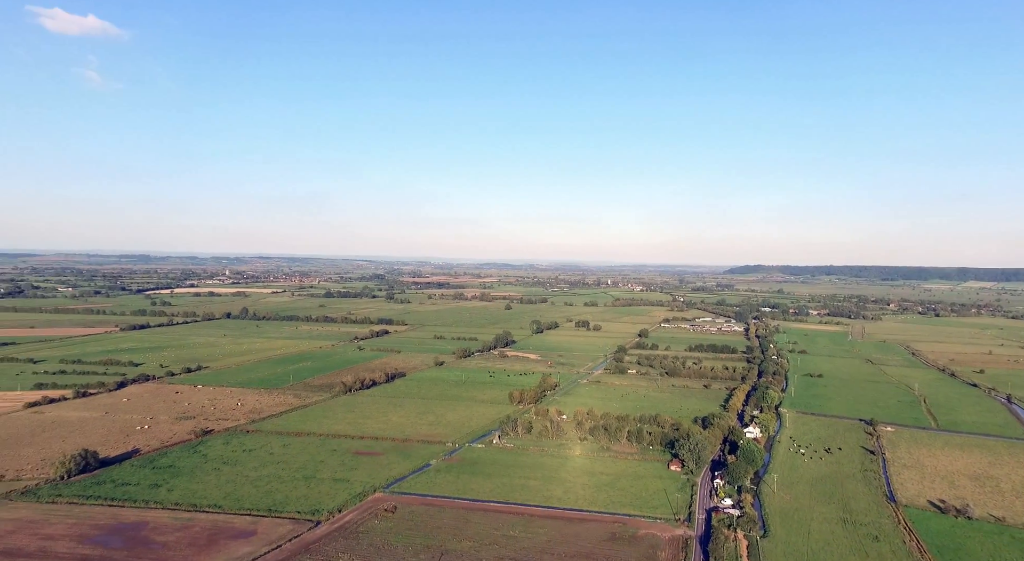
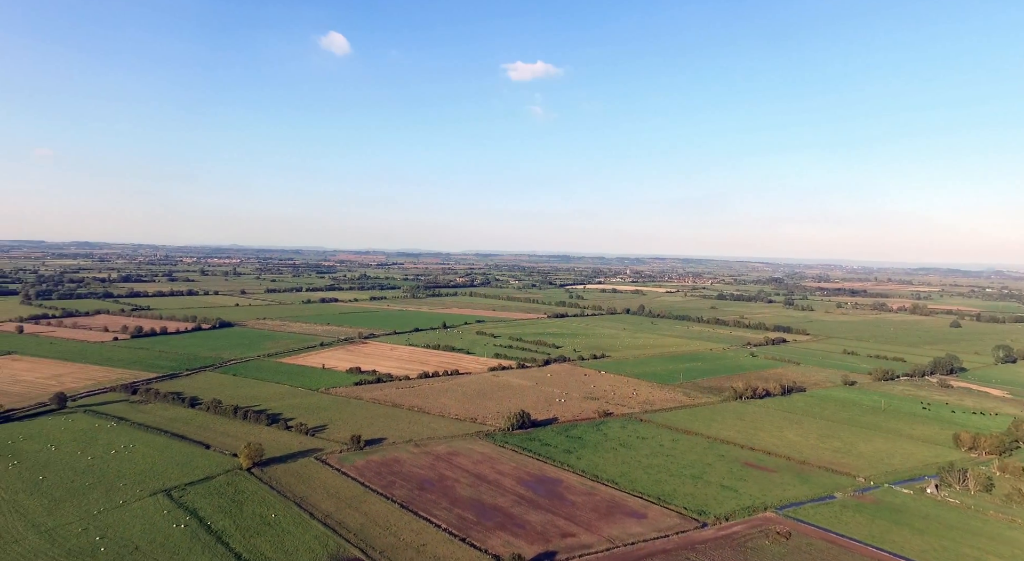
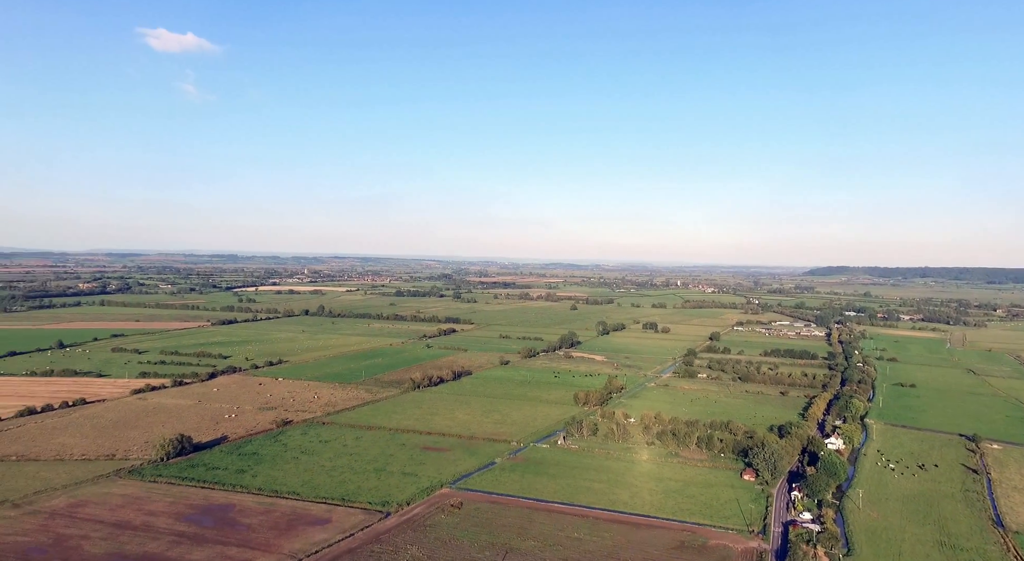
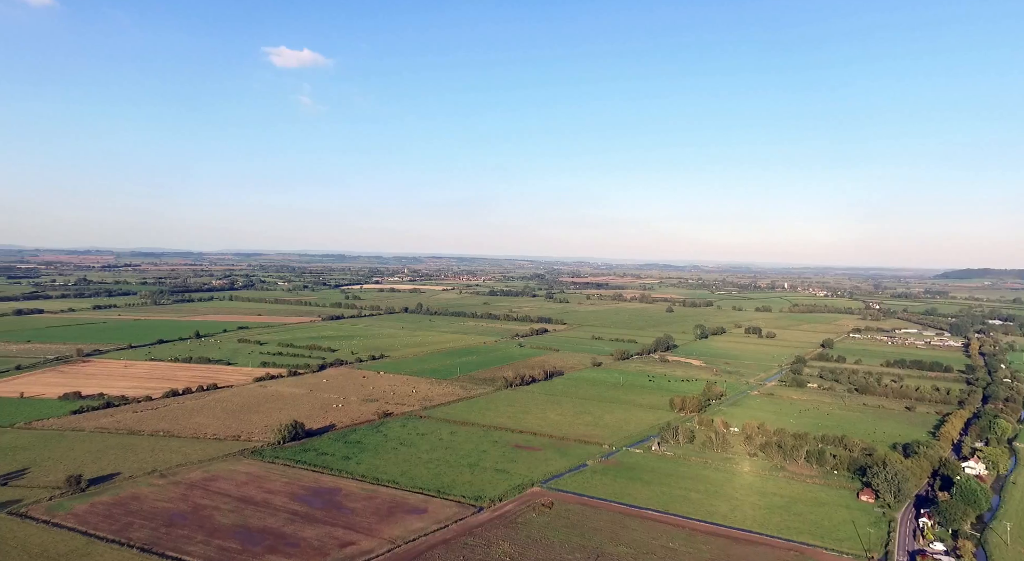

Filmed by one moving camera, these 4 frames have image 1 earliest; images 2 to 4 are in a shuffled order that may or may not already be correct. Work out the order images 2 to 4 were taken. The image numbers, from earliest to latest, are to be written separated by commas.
3, 4, 2
